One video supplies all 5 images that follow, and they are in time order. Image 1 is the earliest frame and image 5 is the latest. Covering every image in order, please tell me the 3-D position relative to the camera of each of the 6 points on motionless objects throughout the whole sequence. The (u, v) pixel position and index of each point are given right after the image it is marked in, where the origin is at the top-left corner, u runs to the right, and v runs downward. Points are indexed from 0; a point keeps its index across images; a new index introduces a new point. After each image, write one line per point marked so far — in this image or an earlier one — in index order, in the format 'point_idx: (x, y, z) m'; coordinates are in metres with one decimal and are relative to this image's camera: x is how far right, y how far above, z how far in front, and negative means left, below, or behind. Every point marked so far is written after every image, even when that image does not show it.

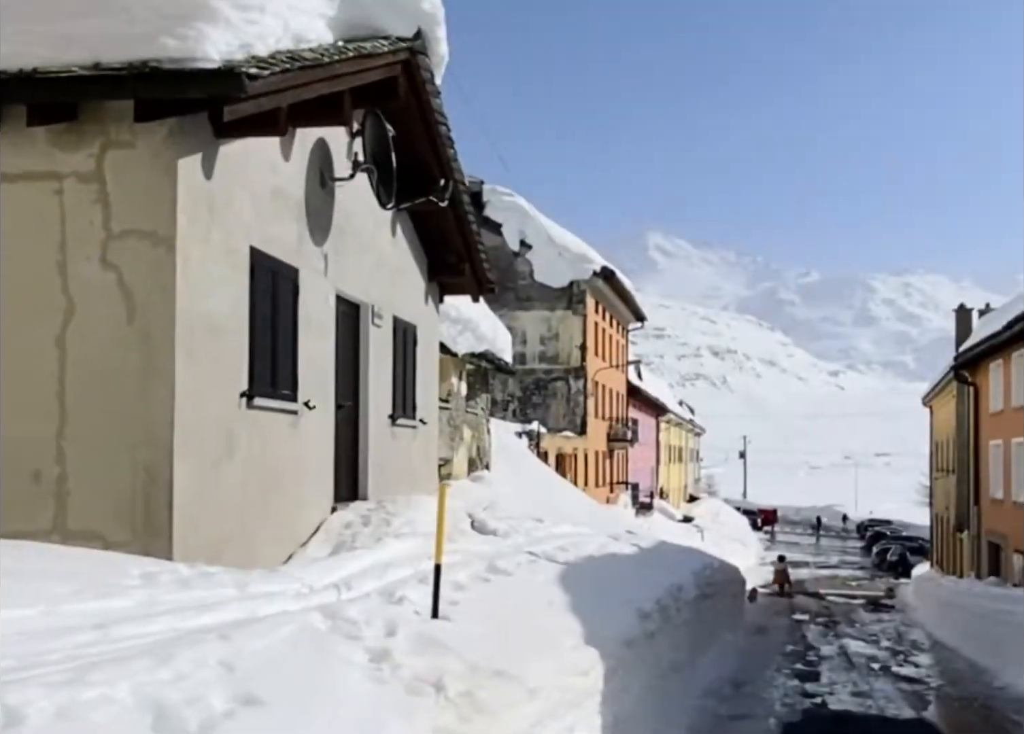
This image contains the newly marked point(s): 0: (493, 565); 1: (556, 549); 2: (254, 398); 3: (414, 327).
0: (-0.2, -1.6, +9.1) m
1: (+0.4, -1.8, +11.5) m
2: (-2.0, -0.2, +8.8) m
3: (-1.2, +0.5, +13.8) m
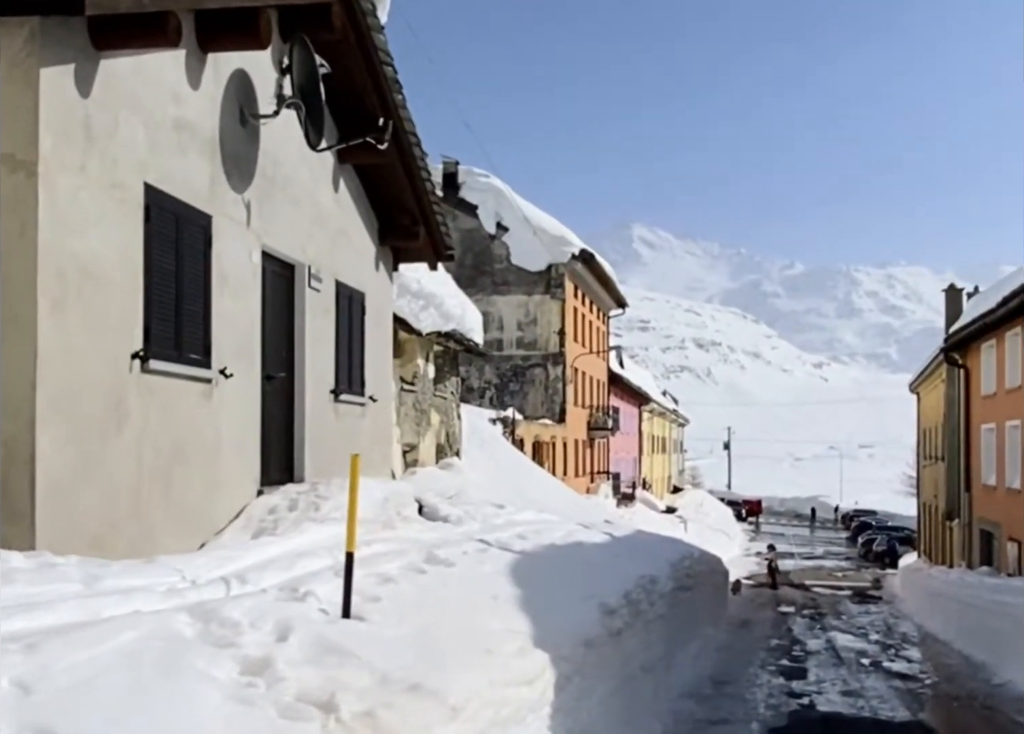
0: (-0.6, -1.3, +7.9) m
1: (0.0, -1.5, +10.3) m
2: (-2.4, 0.0, +7.5) m
3: (-1.6, +0.8, +12.6) m
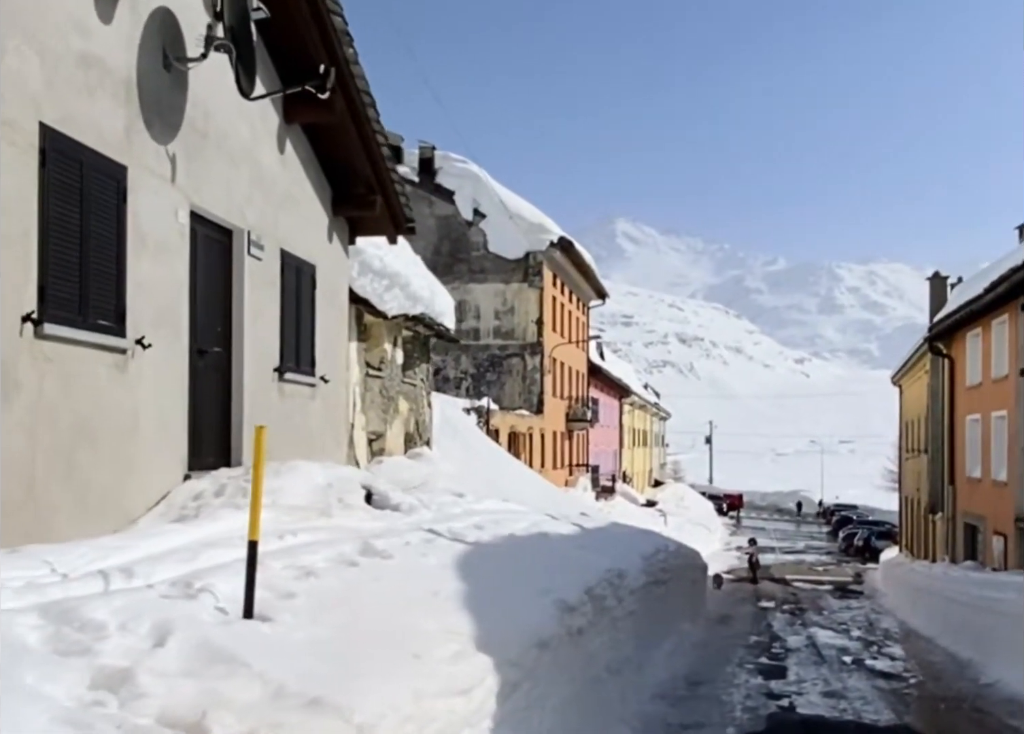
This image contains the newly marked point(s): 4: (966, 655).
0: (-0.9, -1.1, +7.1) m
1: (-0.4, -1.3, +9.5) m
2: (-2.7, +0.2, +6.6) m
3: (-2.0, +1.0, +11.7) m
4: (+6.7, -4.2, +16.9) m
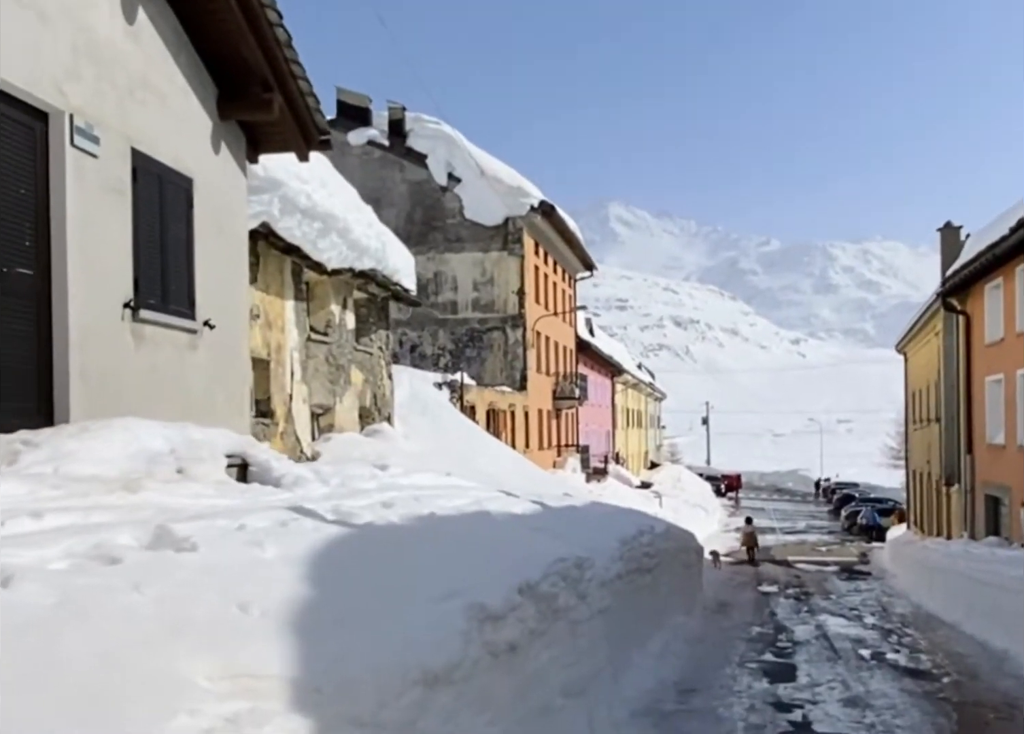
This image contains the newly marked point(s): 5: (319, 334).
0: (-1.4, -0.7, +4.6) m
1: (-0.9, -0.8, +7.0) m
2: (-3.2, +0.6, +4.1) m
3: (-2.6, +1.5, +9.2) m
4: (+6.2, -3.5, +14.5) m
5: (-3.0, +0.5, +17.6) m
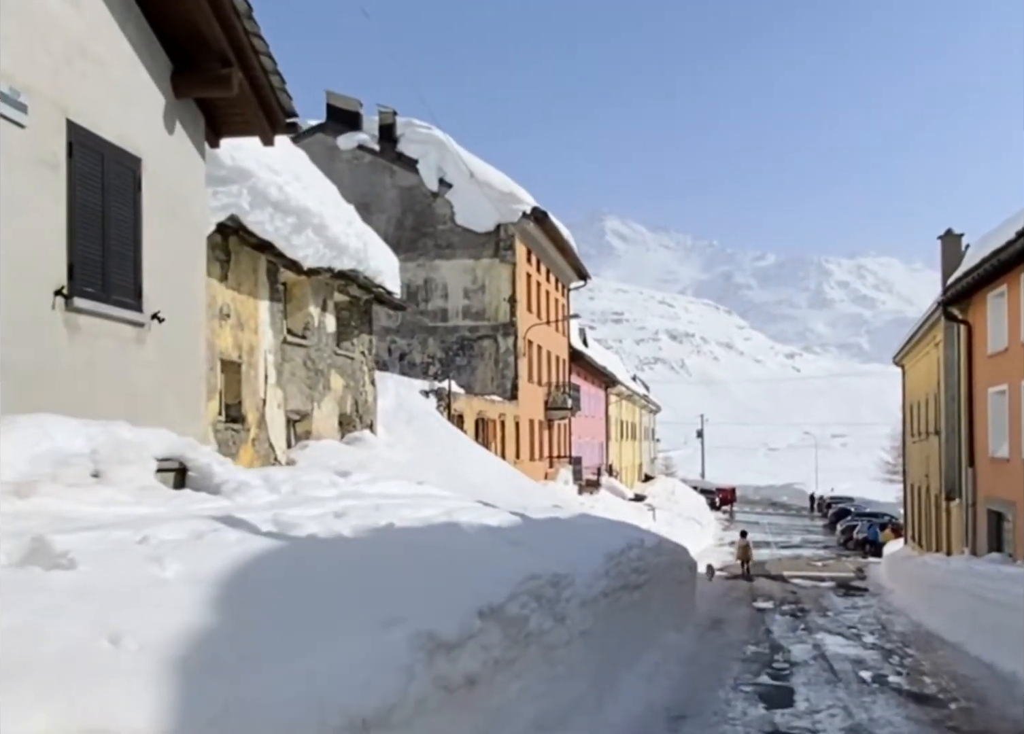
0: (-1.6, -0.6, +3.8) m
1: (-1.1, -0.8, +6.2) m
2: (-3.4, +0.7, +3.3) m
3: (-2.8, +1.5, +8.4) m
4: (+6.0, -3.6, +13.7) m
5: (-3.2, +0.4, +16.8) m
